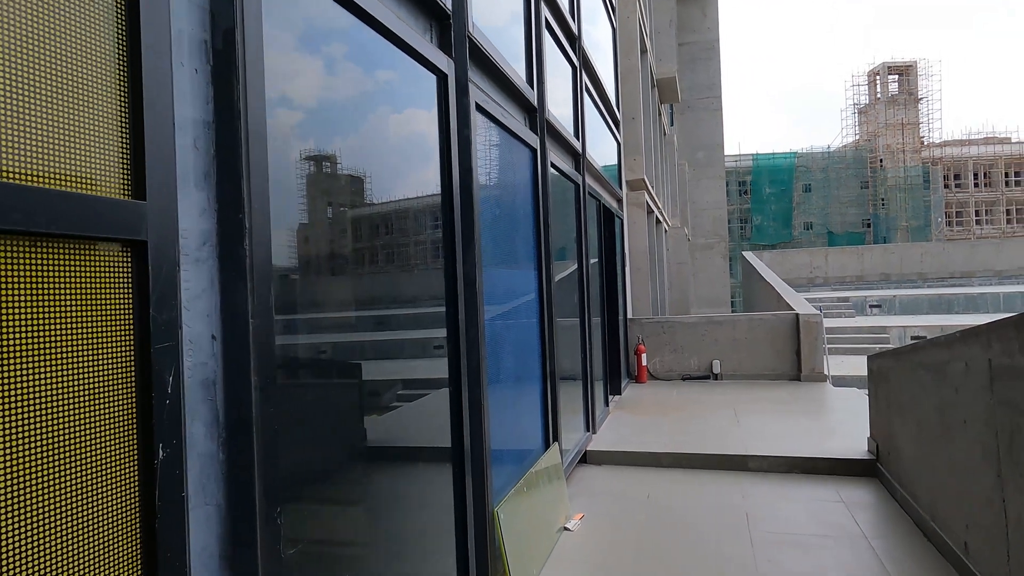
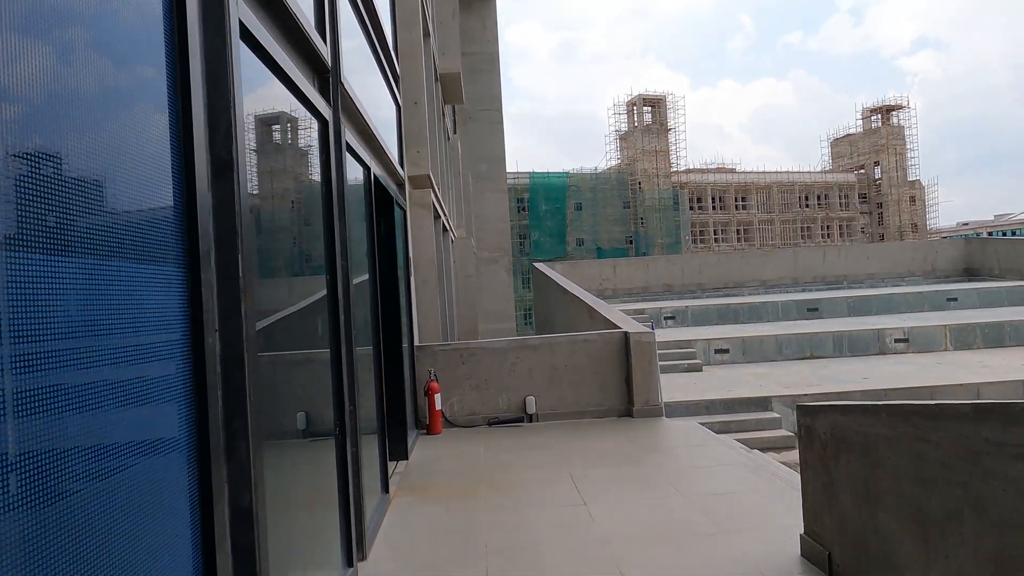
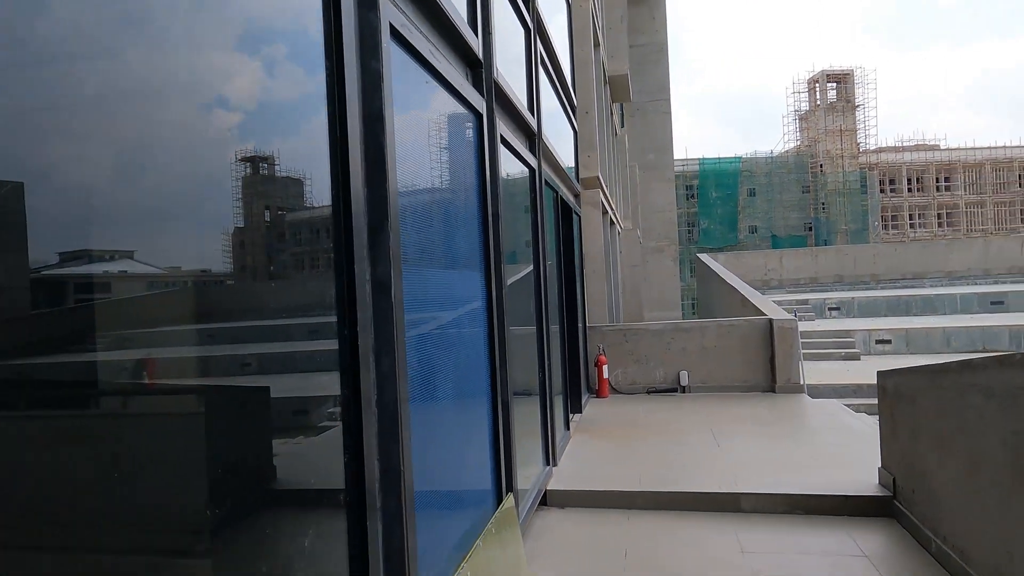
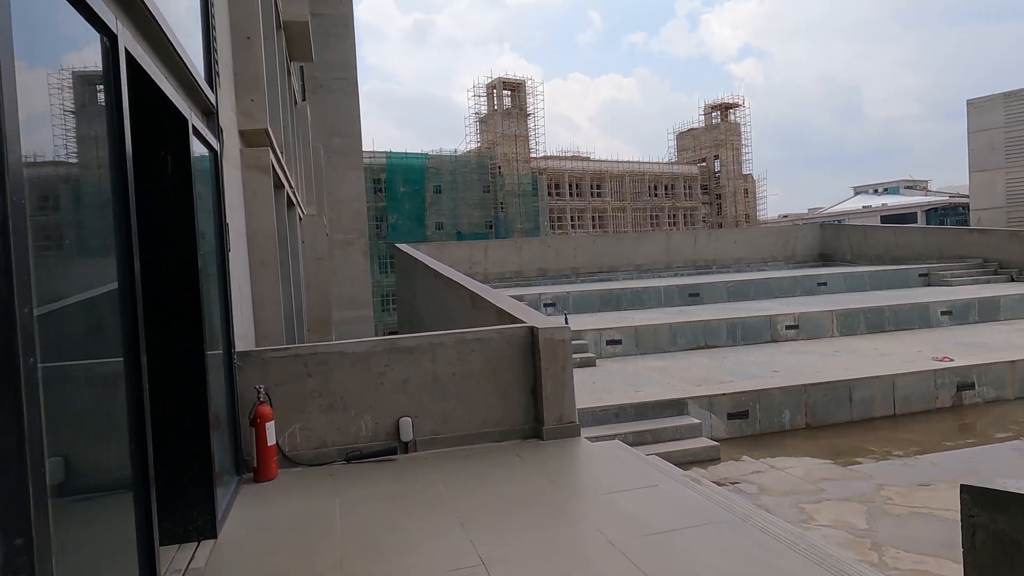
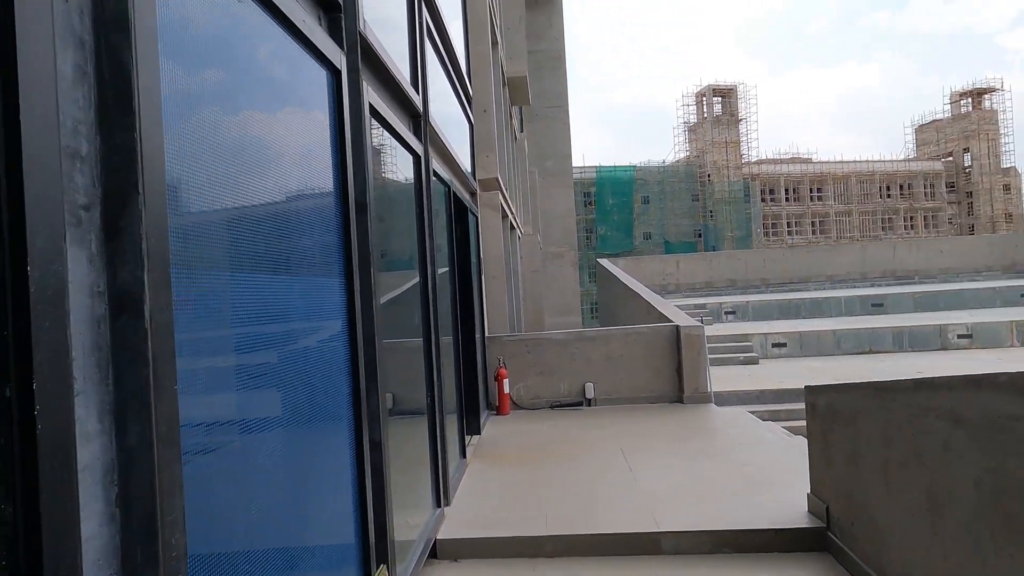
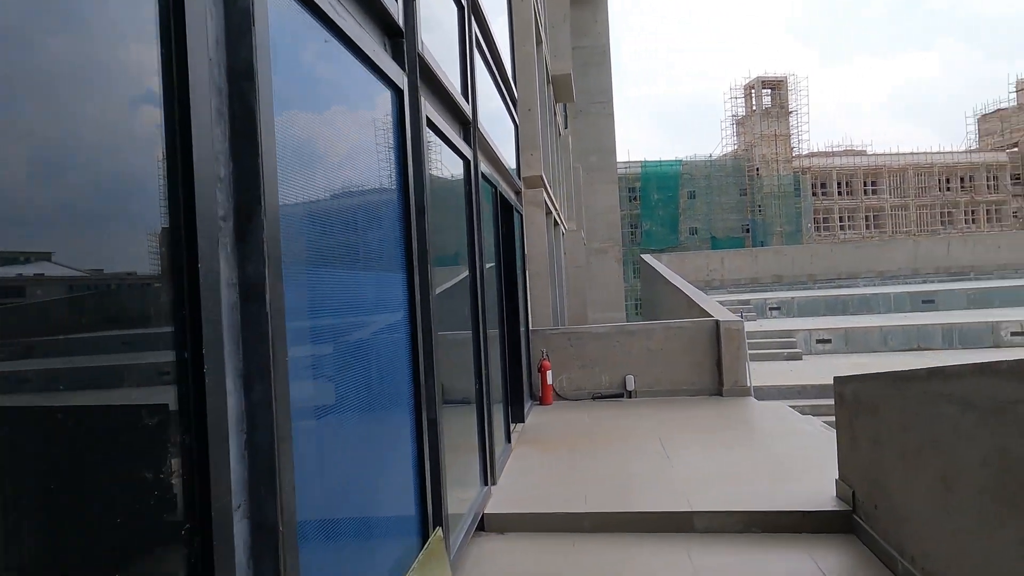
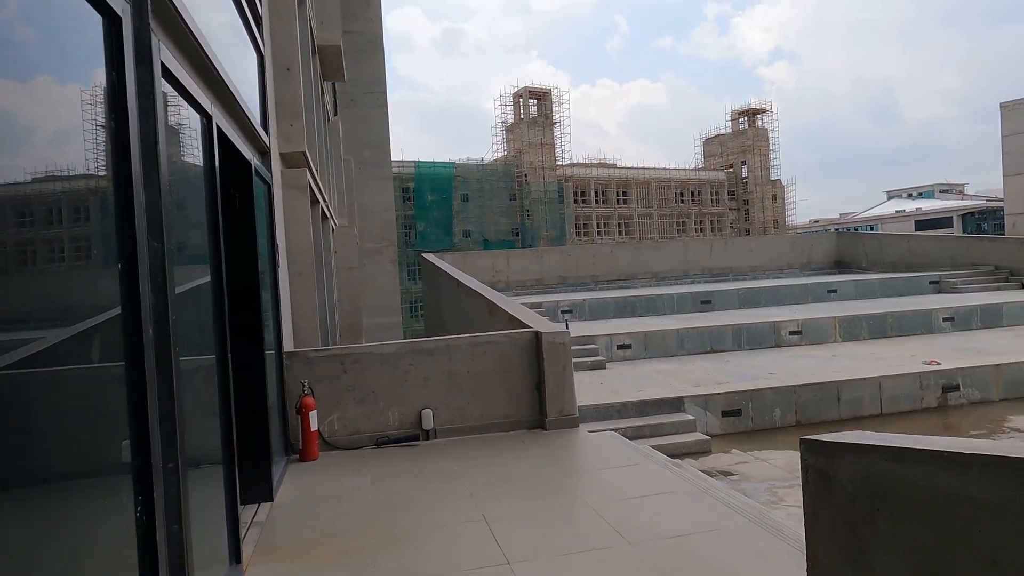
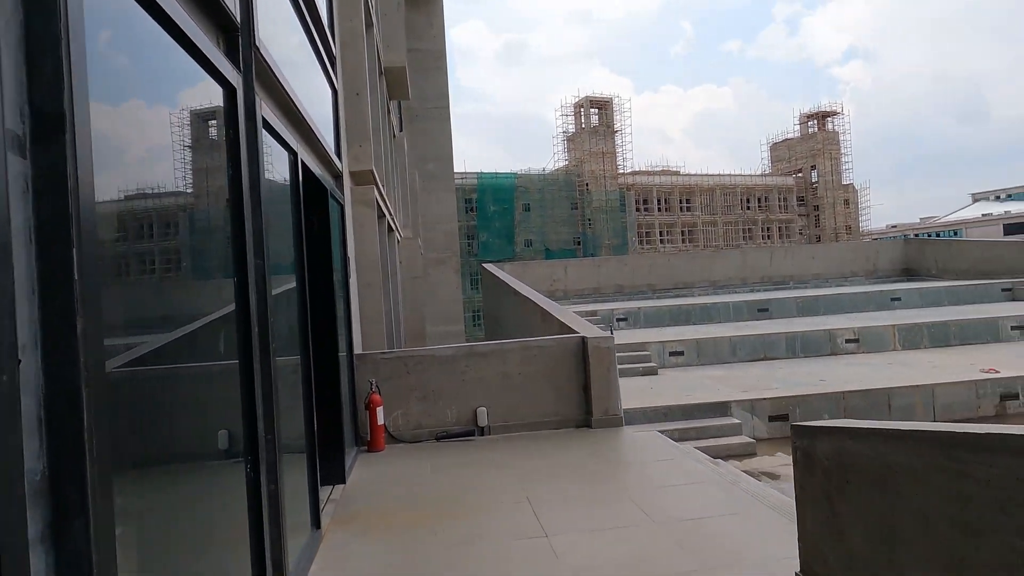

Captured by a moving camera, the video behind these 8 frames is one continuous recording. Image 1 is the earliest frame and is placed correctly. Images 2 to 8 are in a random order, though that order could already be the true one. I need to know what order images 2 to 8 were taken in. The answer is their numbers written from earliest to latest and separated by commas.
3, 6, 5, 2, 8, 7, 4
